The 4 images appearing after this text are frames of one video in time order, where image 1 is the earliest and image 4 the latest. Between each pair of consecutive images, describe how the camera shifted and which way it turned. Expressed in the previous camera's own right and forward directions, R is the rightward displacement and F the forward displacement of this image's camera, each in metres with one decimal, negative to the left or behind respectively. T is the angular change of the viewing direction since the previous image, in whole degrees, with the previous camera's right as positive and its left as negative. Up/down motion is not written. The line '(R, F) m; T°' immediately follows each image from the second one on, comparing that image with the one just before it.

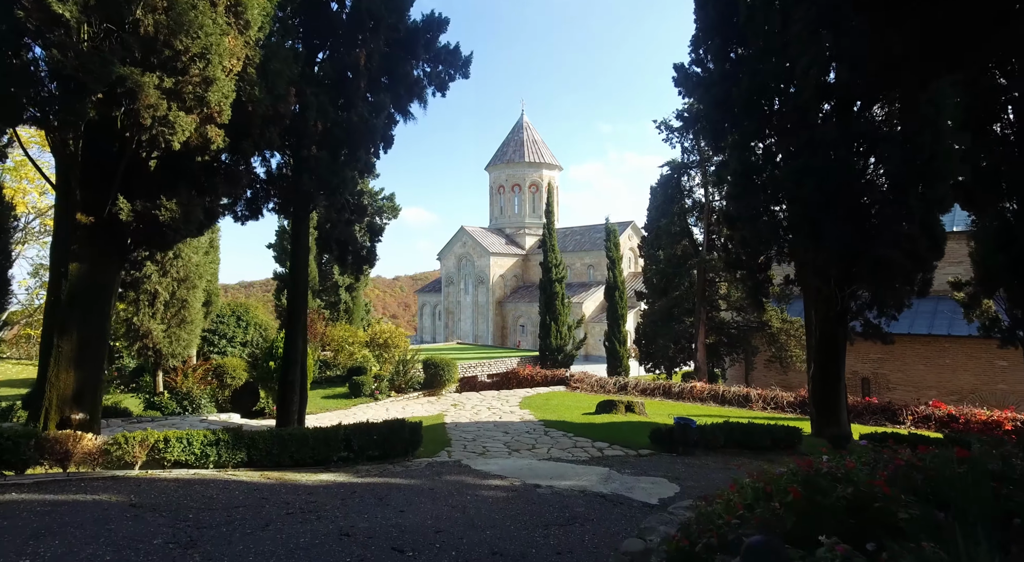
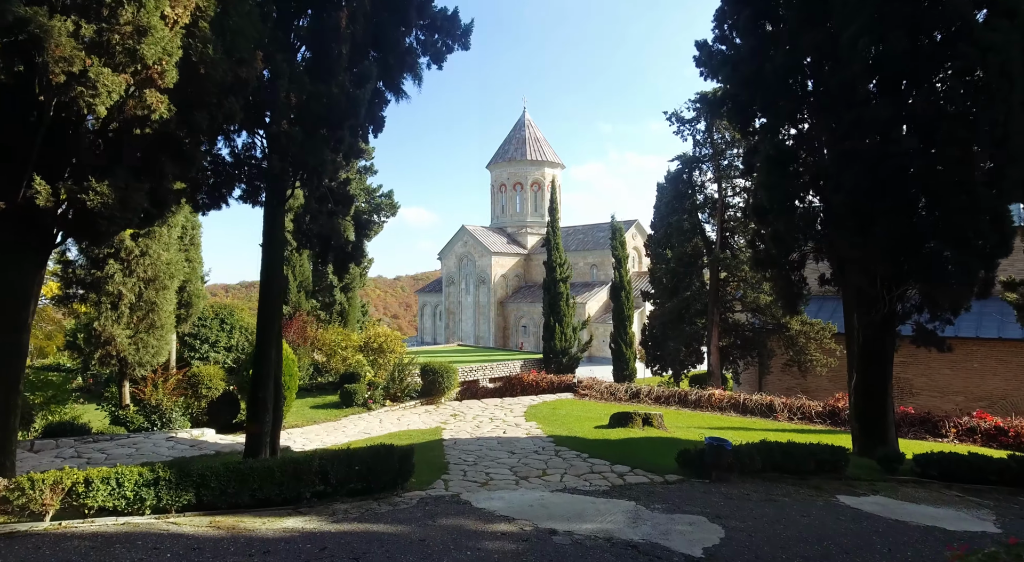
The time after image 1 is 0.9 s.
(-0.1, +1.4) m; 0°
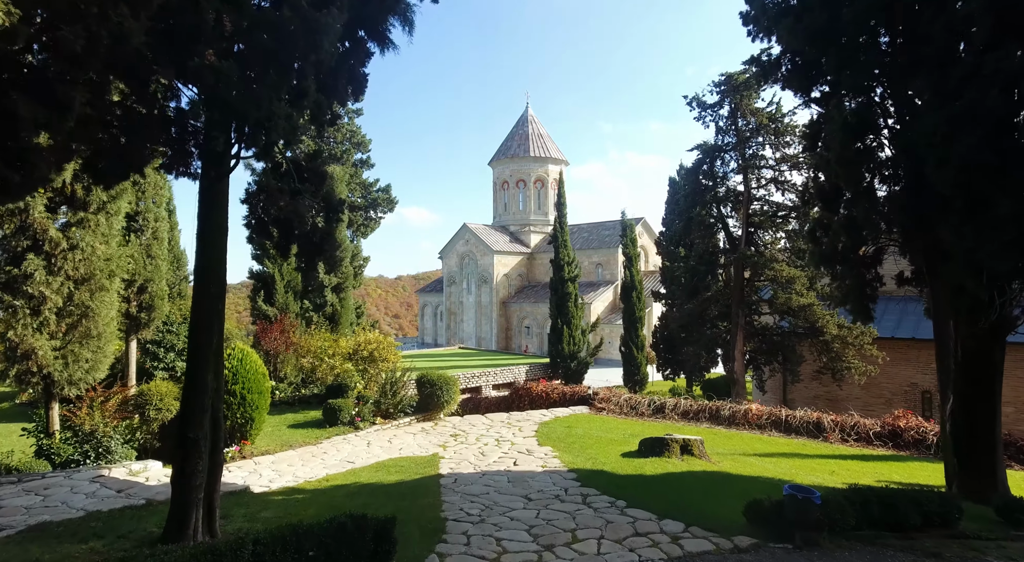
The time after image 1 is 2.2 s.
(-0.2, +2.2) m; 0°
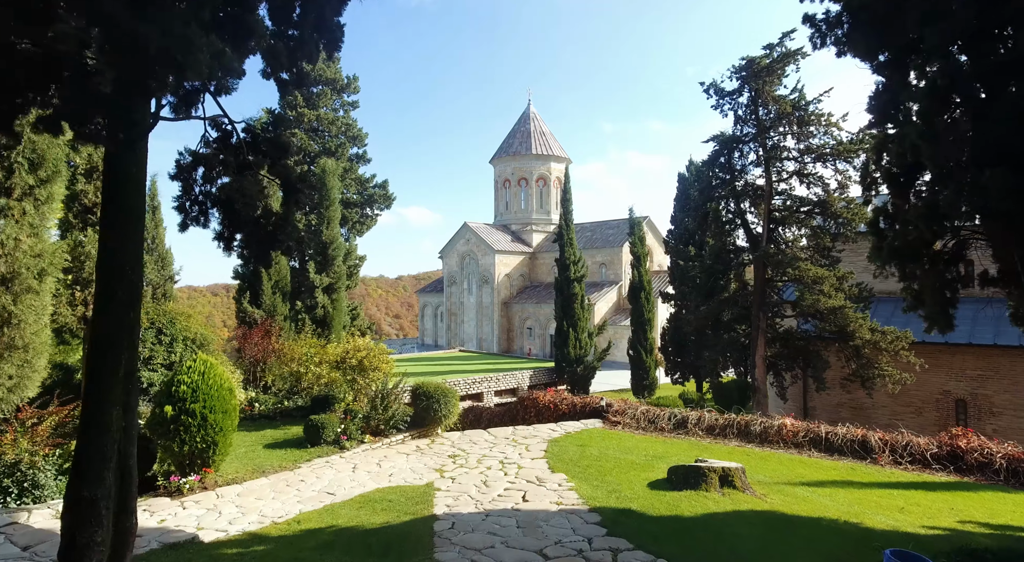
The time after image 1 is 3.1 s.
(-0.1, +1.7) m; 0°
